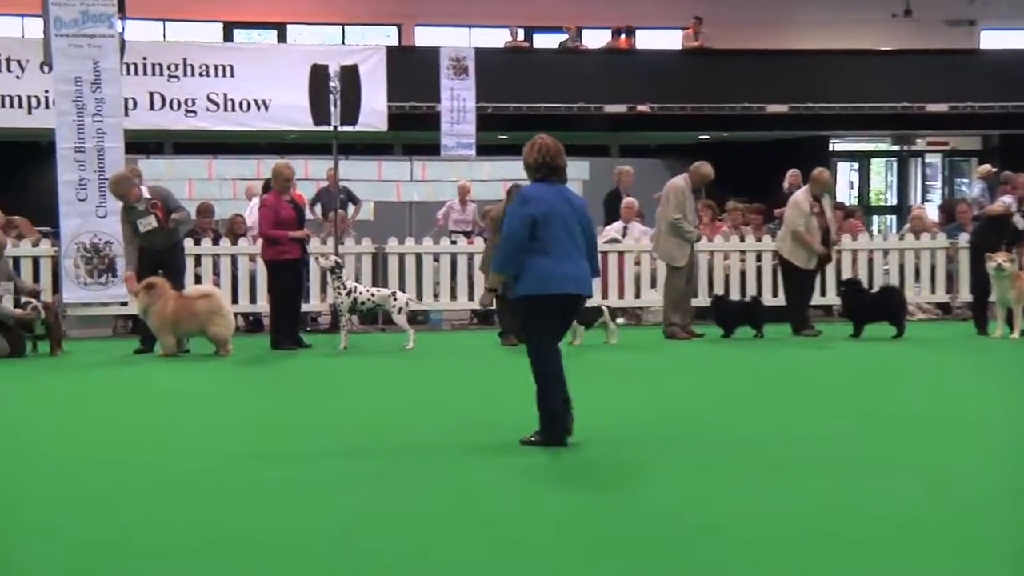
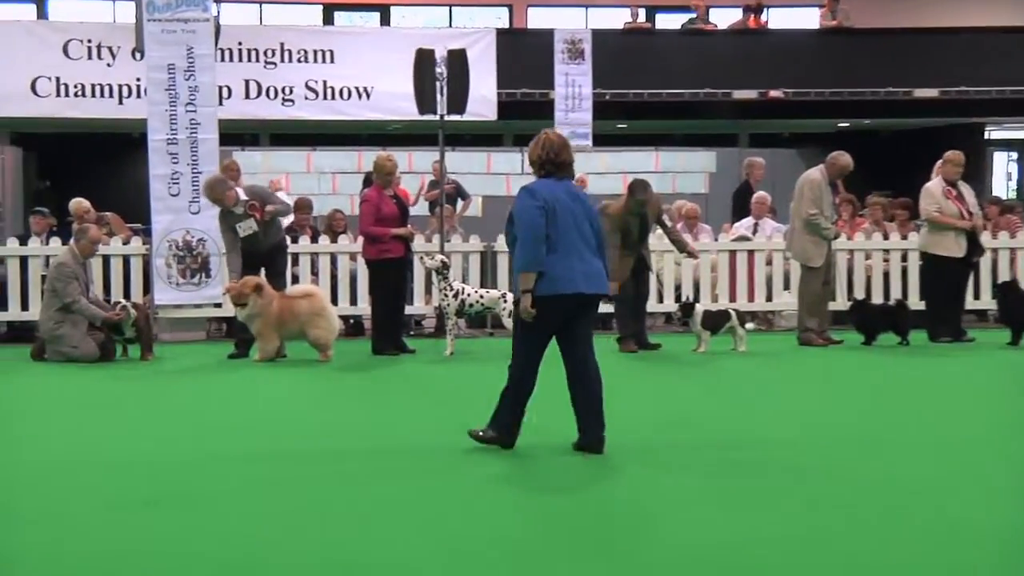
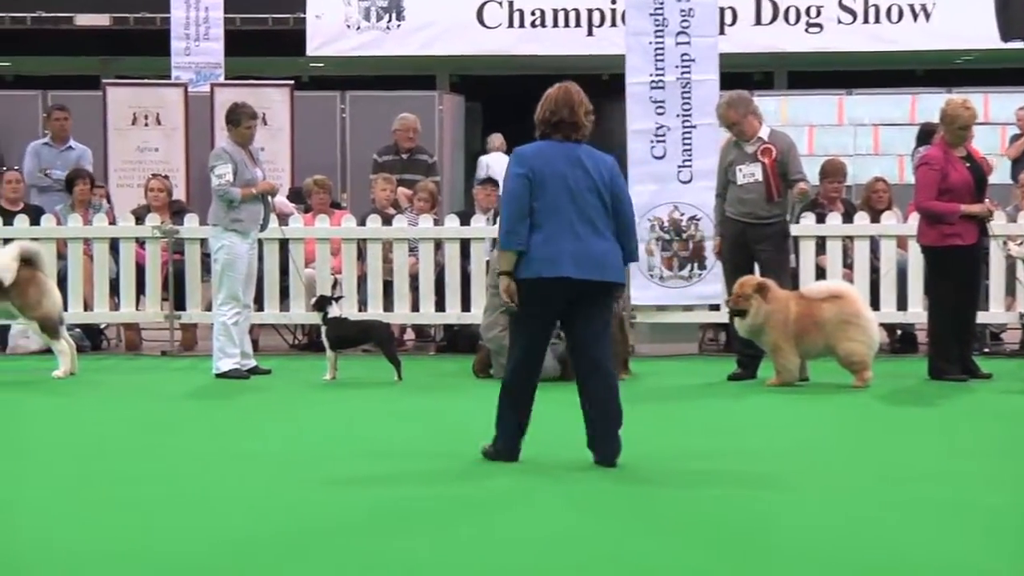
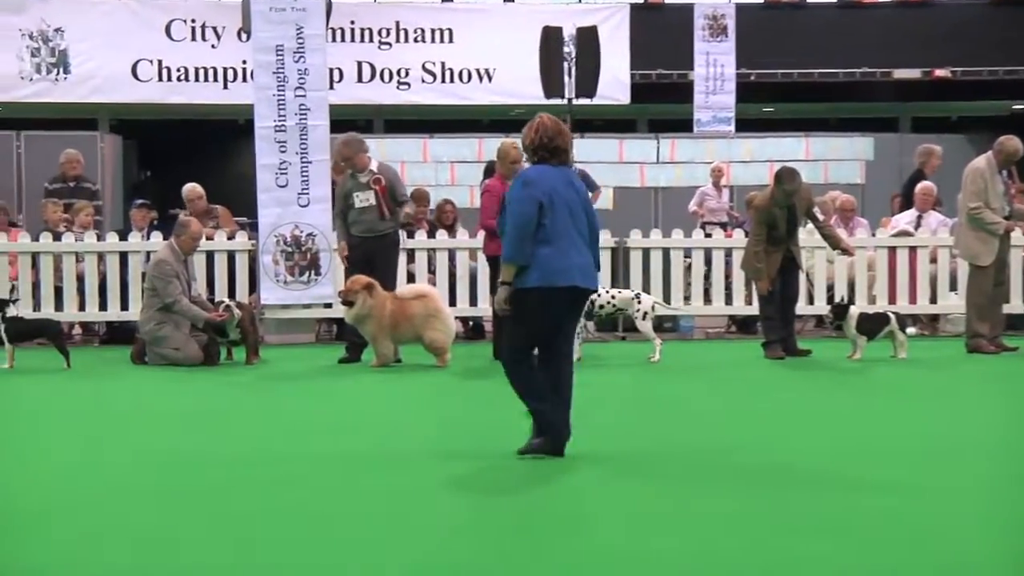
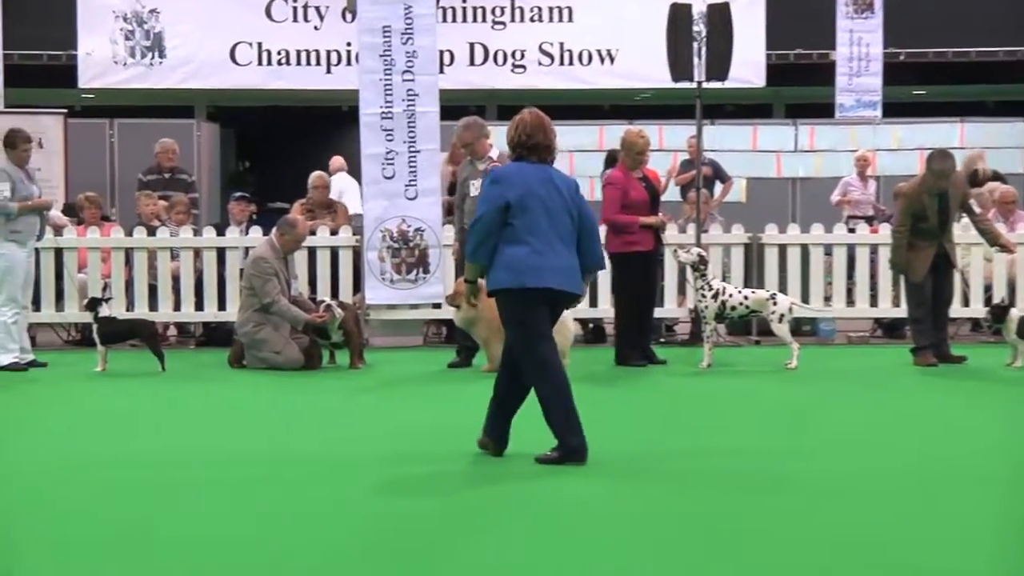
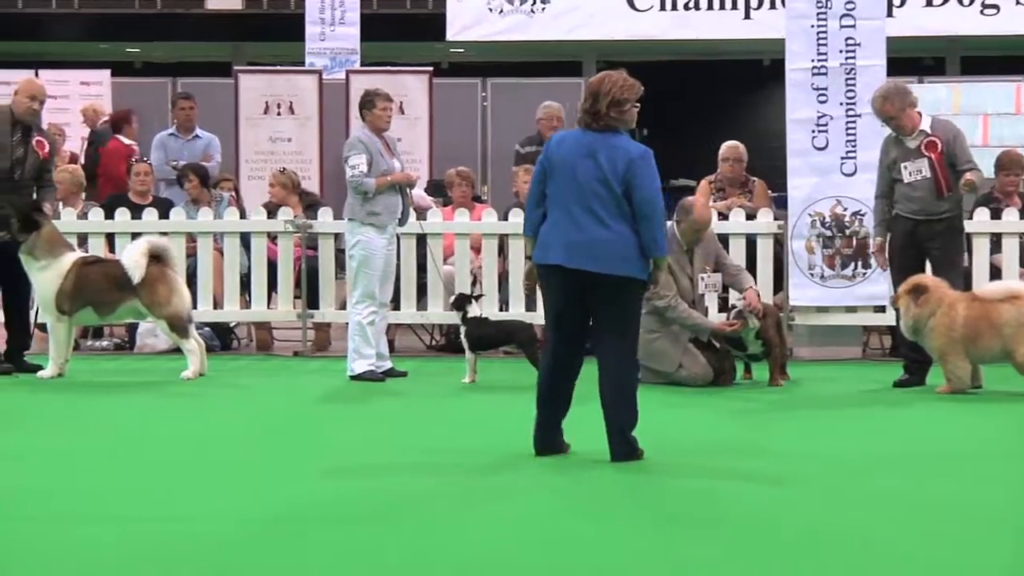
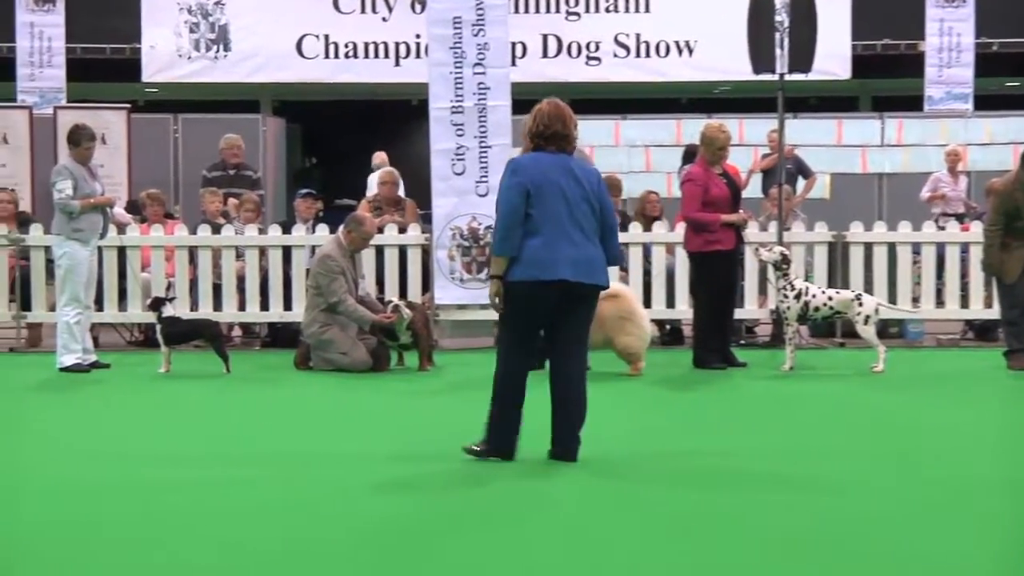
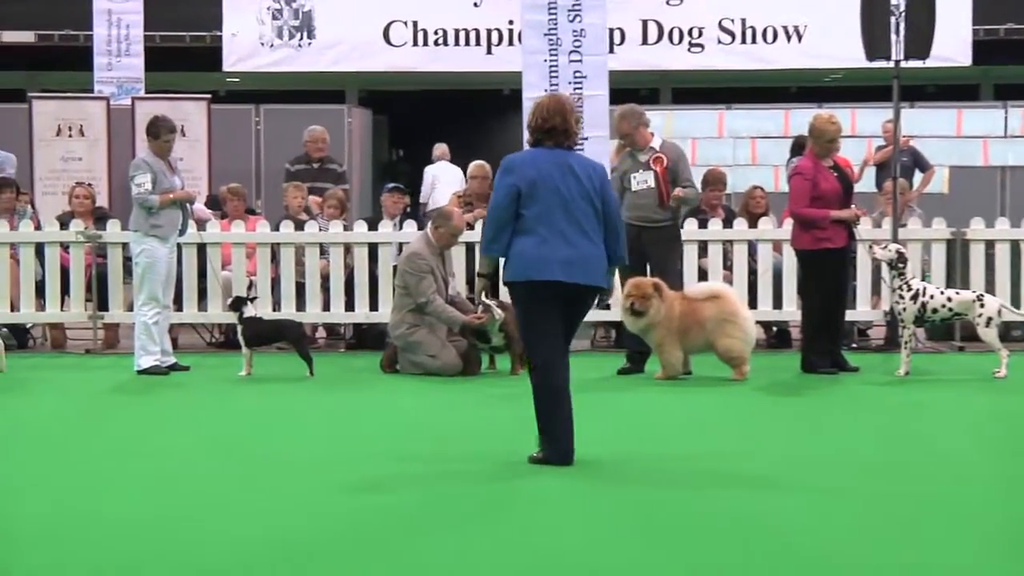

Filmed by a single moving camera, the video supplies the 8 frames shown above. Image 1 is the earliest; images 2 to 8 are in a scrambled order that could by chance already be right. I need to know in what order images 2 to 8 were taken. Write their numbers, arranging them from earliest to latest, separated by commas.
2, 4, 5, 7, 8, 3, 6
